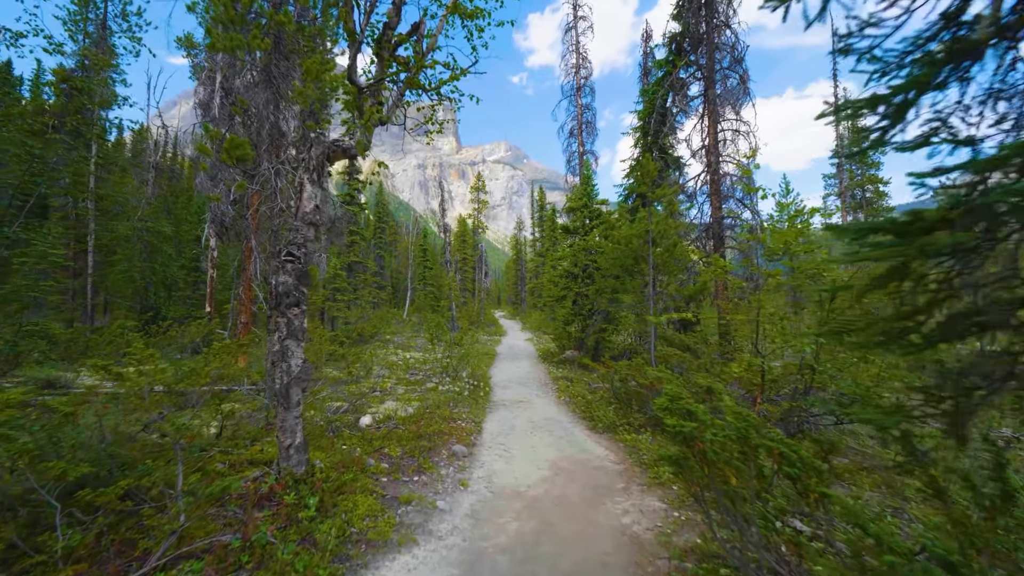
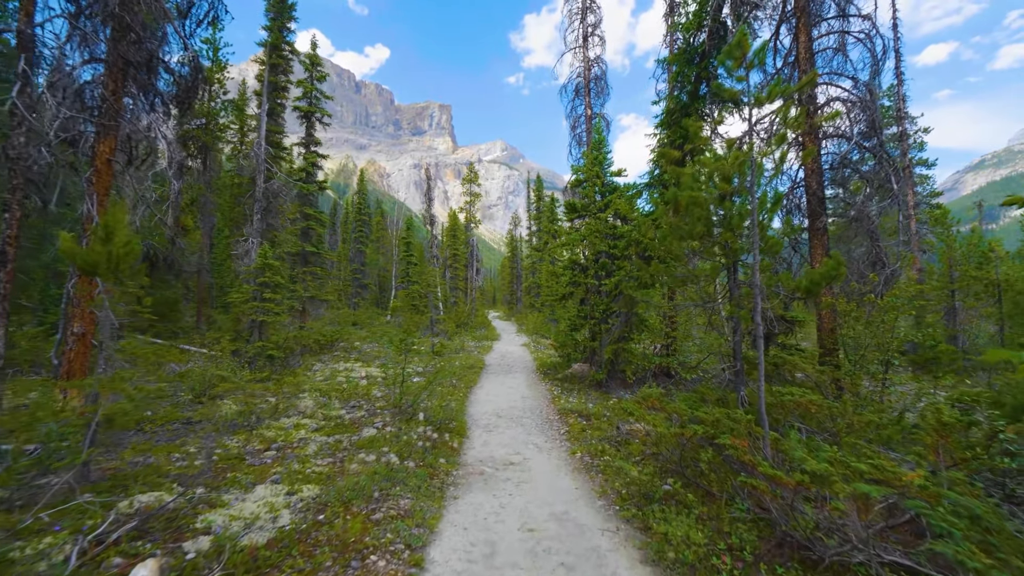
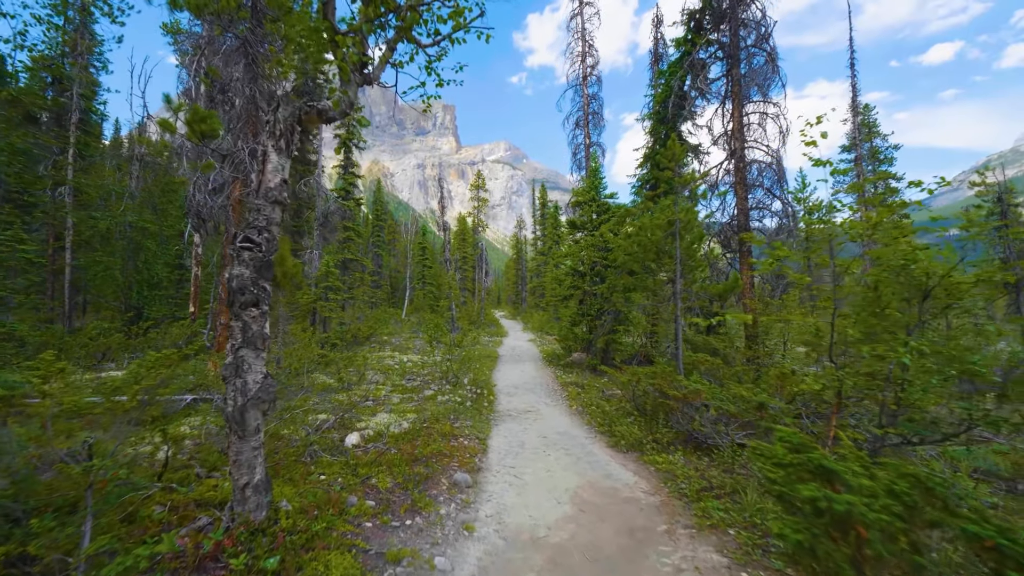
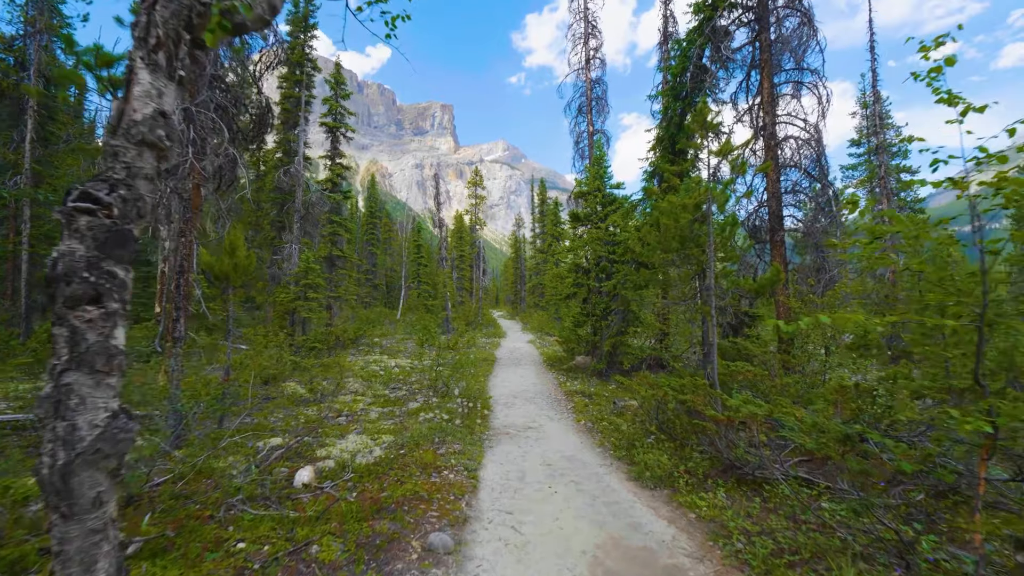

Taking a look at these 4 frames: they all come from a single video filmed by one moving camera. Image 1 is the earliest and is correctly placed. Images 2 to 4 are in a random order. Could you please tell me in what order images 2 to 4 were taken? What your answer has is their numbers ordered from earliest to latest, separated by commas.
3, 4, 2
